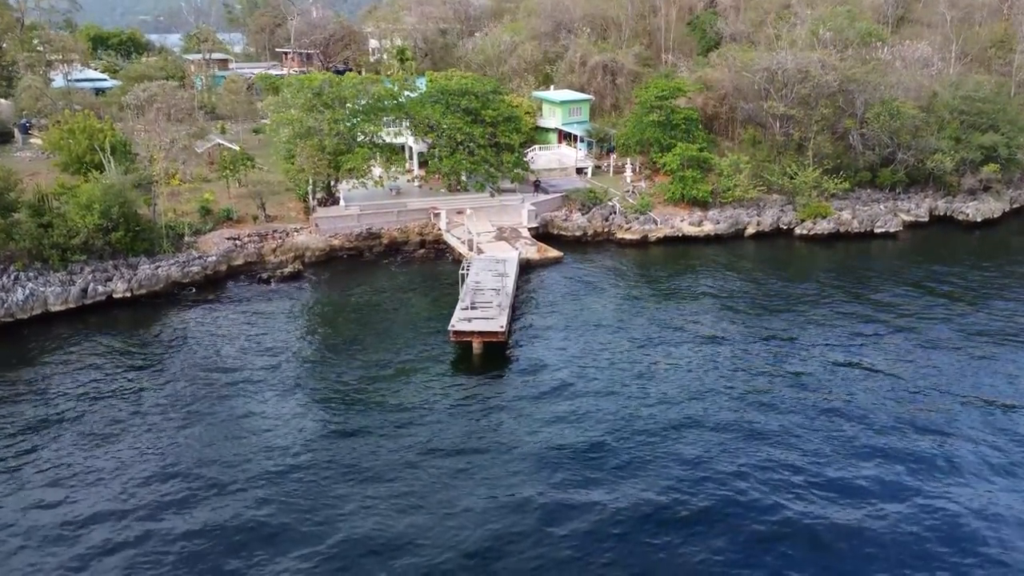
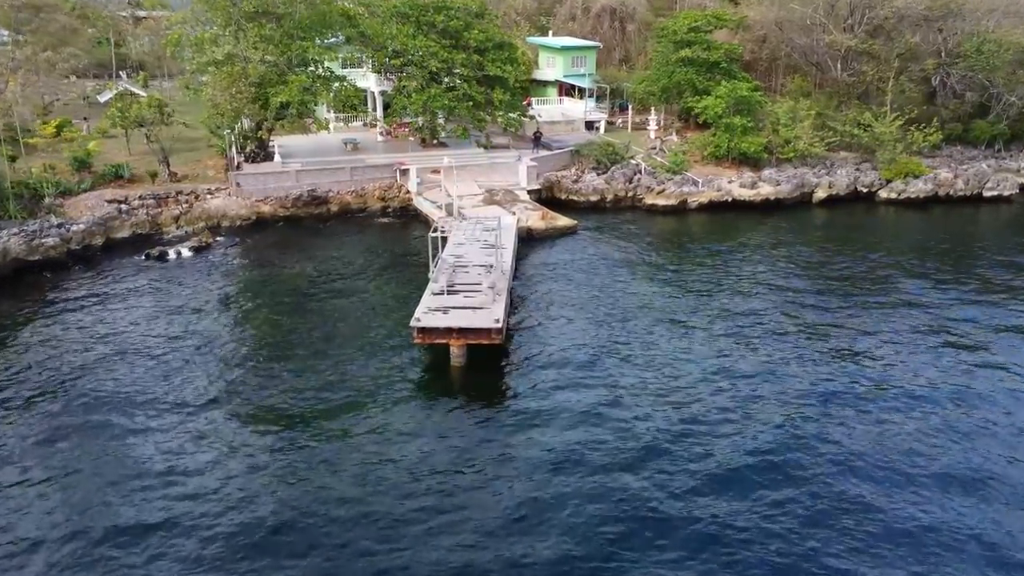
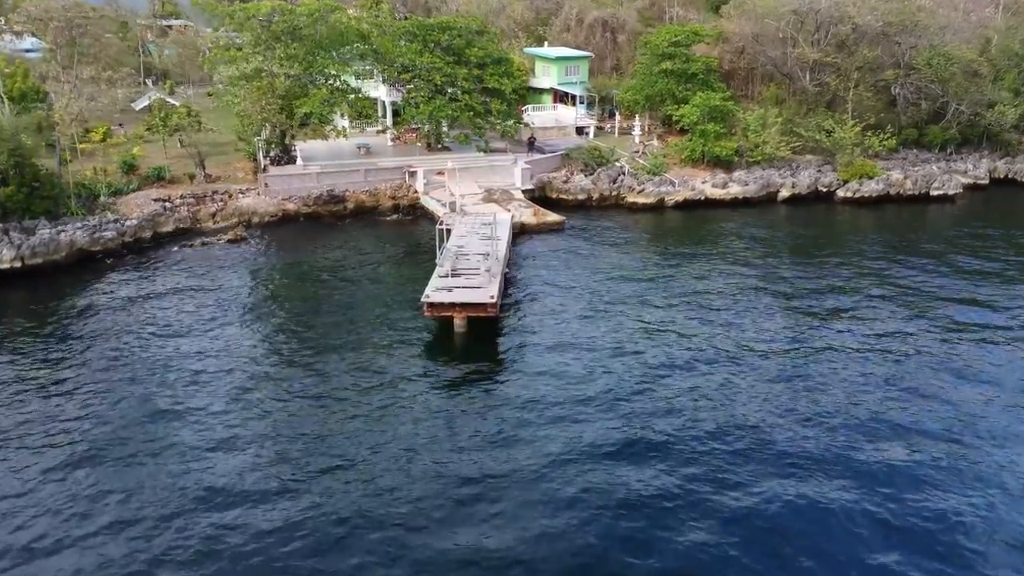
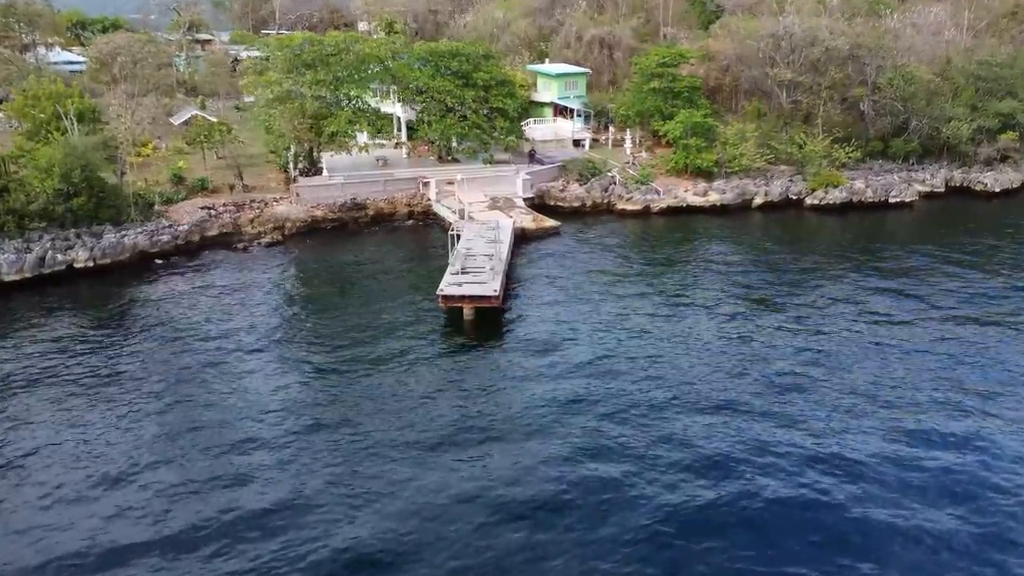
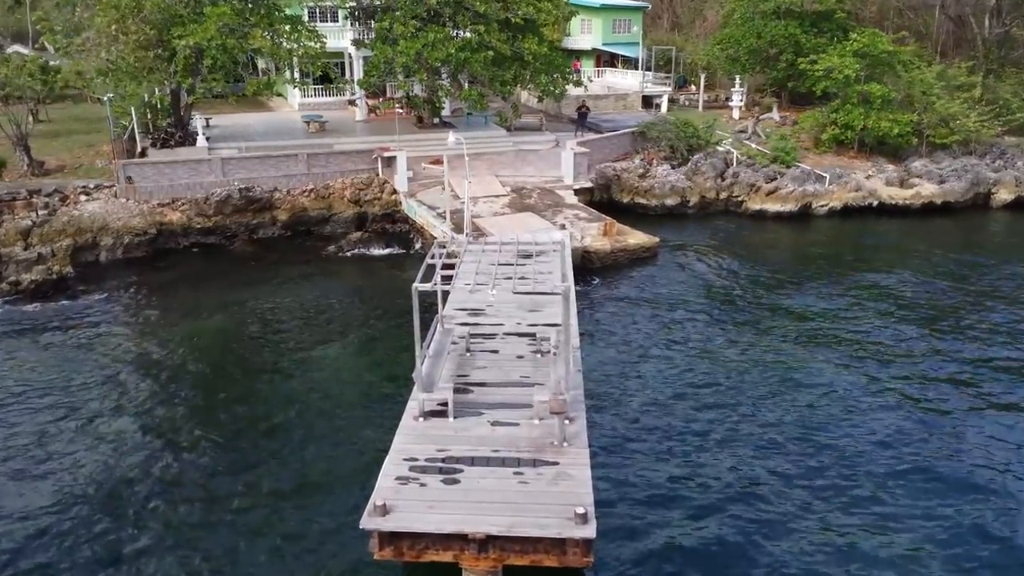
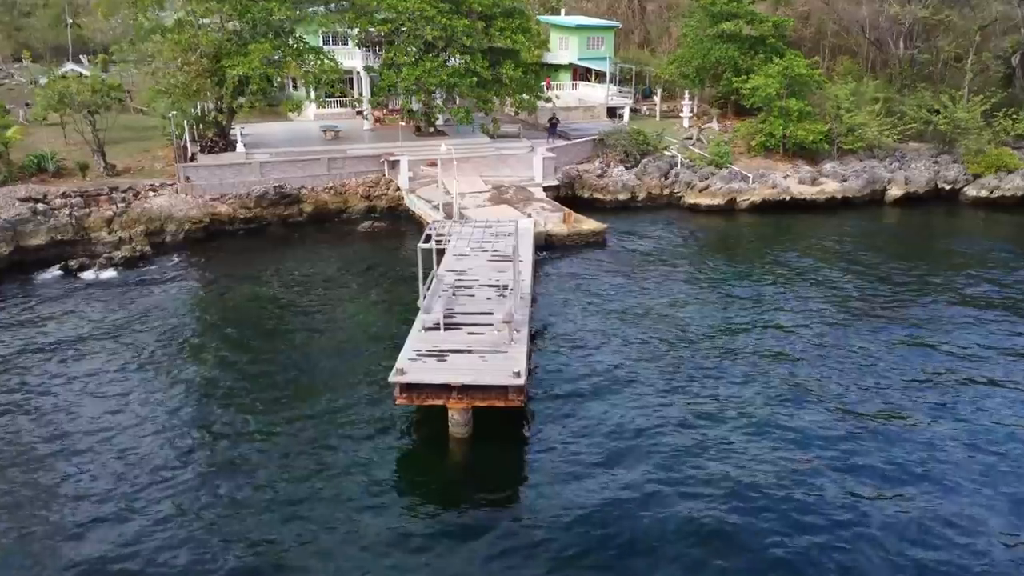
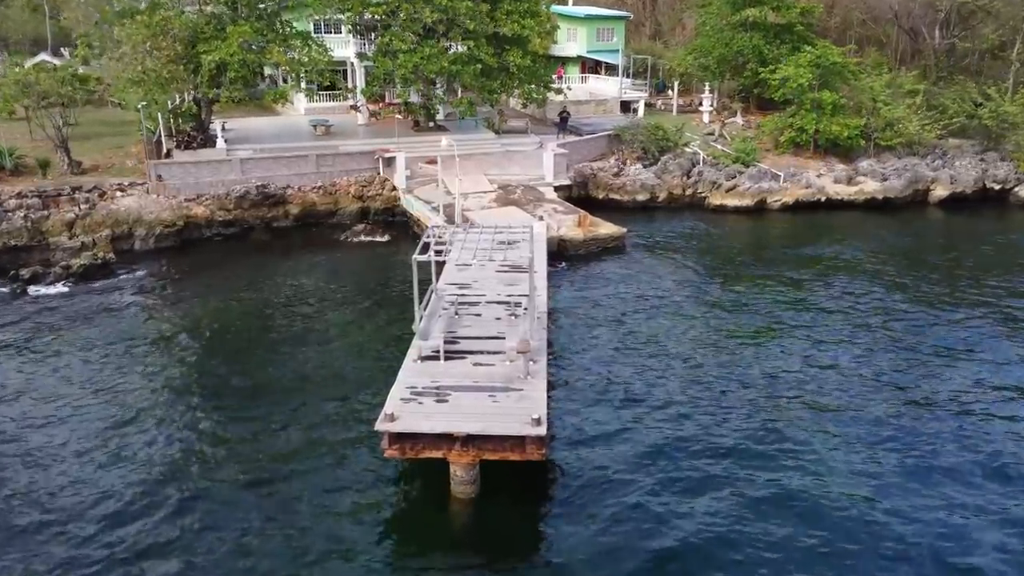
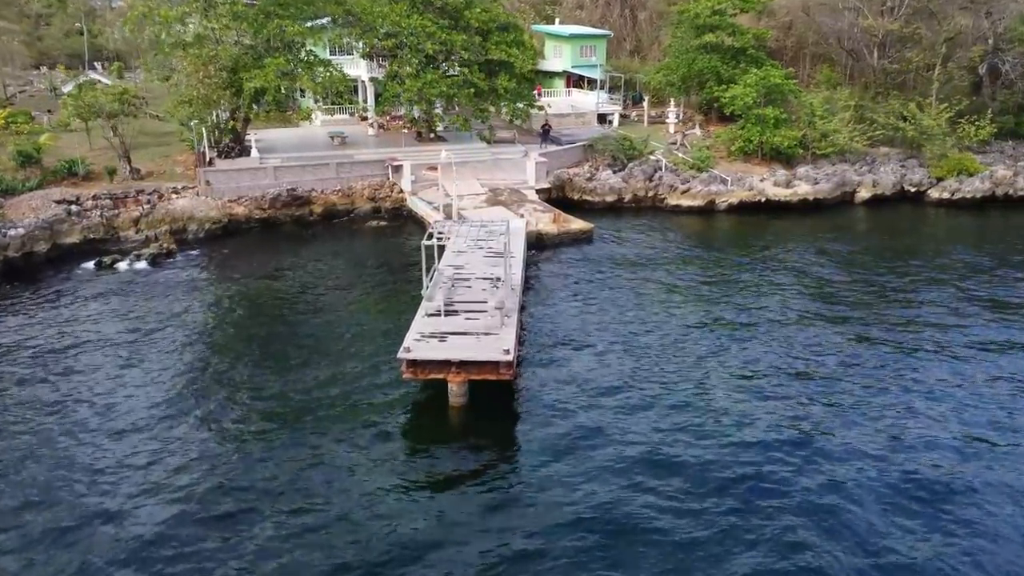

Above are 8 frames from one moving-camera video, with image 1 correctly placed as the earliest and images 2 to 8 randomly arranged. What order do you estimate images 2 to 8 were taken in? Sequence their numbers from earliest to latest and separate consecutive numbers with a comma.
4, 3, 2, 8, 6, 7, 5
